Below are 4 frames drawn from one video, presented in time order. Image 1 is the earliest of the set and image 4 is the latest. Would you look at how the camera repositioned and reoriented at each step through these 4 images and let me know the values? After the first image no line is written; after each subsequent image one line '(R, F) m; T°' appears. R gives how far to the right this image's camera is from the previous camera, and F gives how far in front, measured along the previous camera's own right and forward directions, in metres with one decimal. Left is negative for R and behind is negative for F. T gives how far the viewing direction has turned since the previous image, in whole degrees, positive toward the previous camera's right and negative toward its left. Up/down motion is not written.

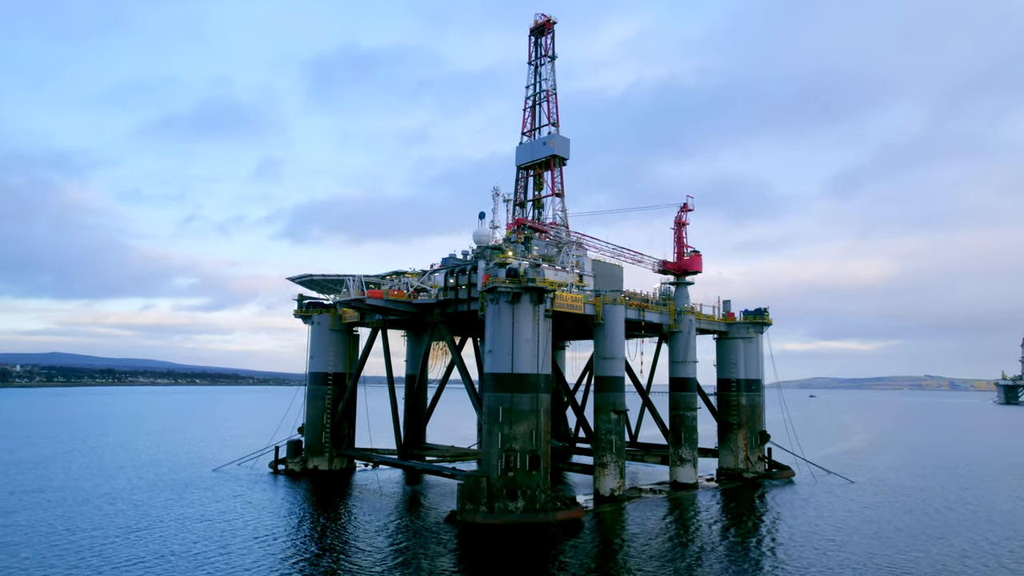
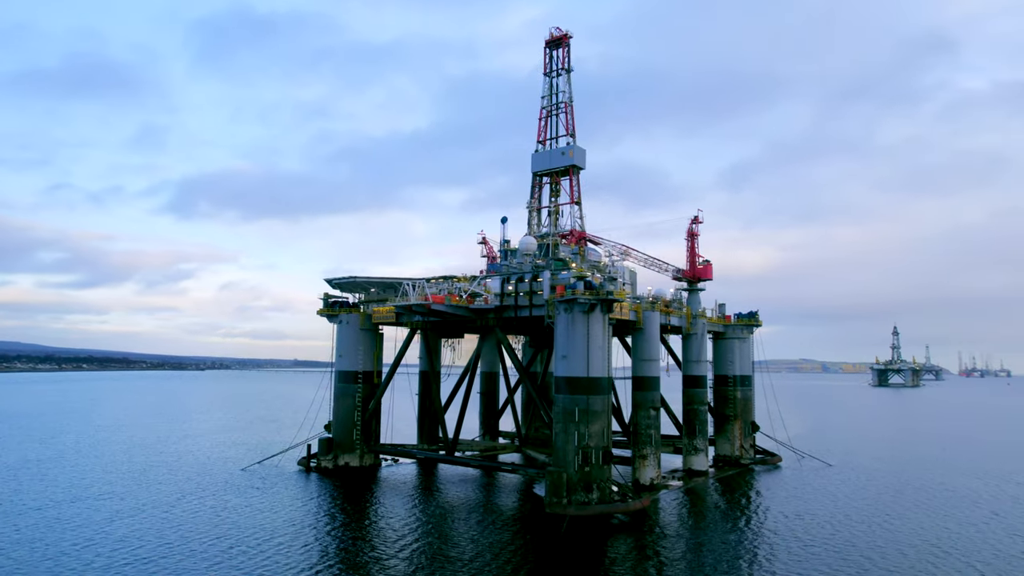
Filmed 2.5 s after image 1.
(-6.6, -1.4) m; +8°
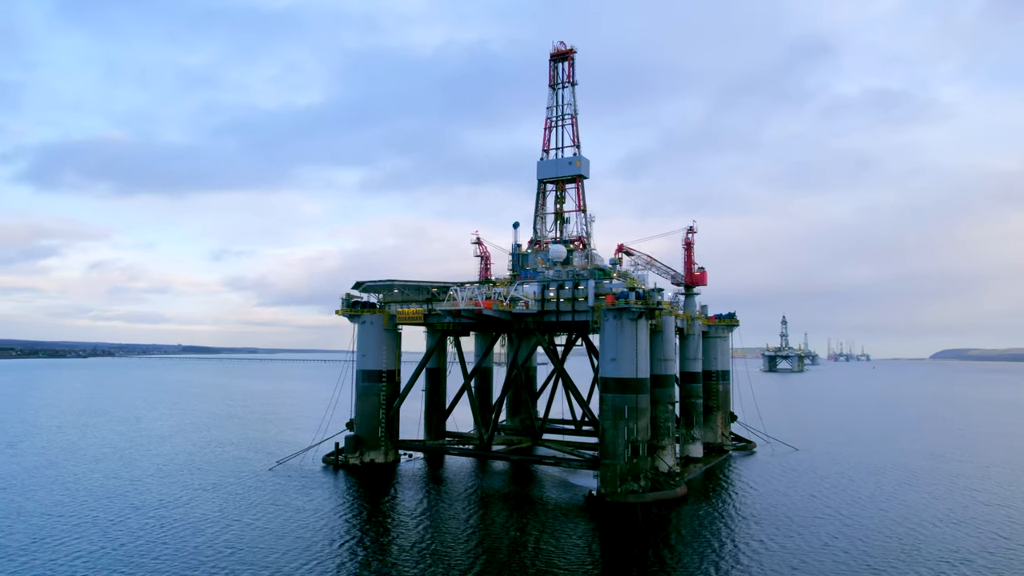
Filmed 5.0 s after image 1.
(-6.6, -1.6) m; +8°
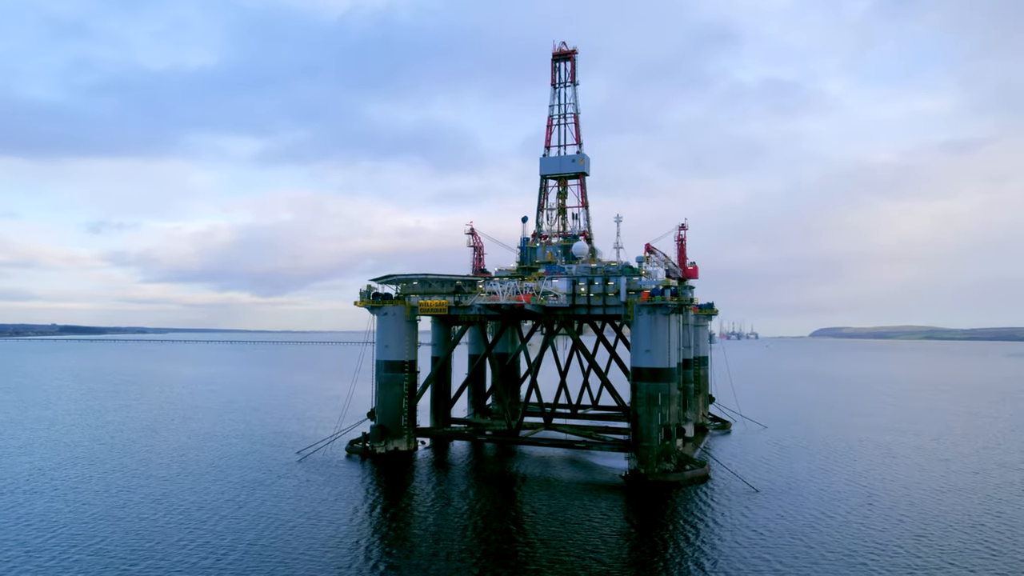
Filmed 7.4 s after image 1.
(-6.3, -1.3) m; +8°
